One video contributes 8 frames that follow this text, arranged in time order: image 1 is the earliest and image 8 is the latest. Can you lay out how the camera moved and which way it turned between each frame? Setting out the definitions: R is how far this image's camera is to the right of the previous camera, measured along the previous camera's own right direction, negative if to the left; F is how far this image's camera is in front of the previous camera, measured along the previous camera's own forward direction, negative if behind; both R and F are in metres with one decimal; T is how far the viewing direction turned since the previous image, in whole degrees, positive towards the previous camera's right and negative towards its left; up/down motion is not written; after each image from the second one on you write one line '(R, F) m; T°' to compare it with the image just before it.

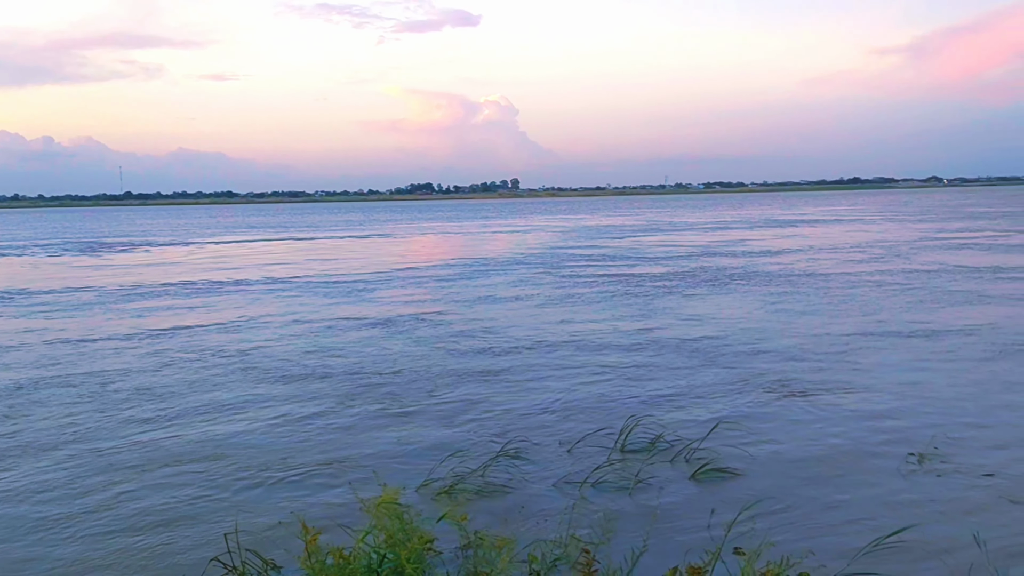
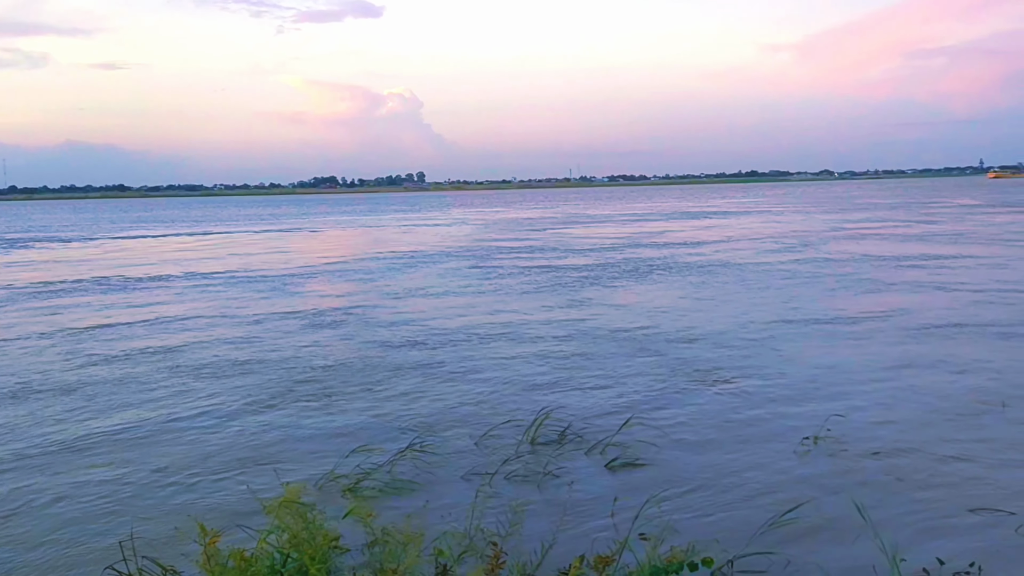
(0.0, 0.0) m; +6°
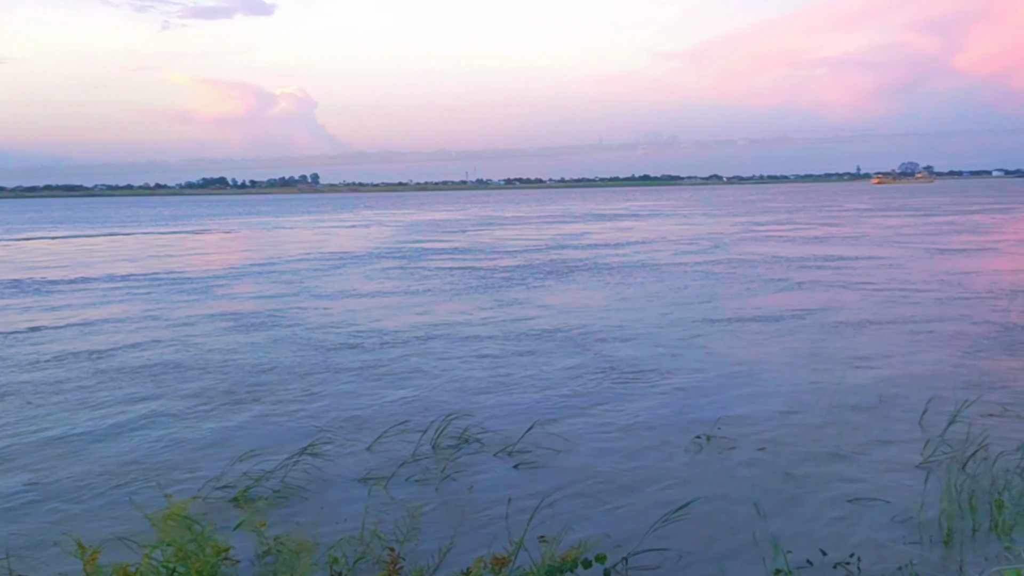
(0.0, 0.0) m; +6°
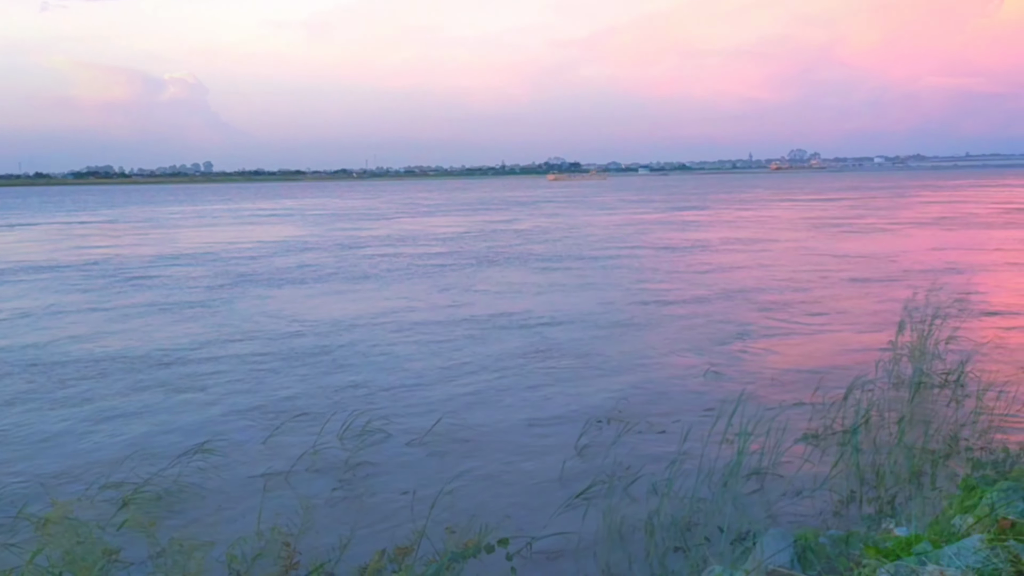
(0.0, 0.0) m; +6°
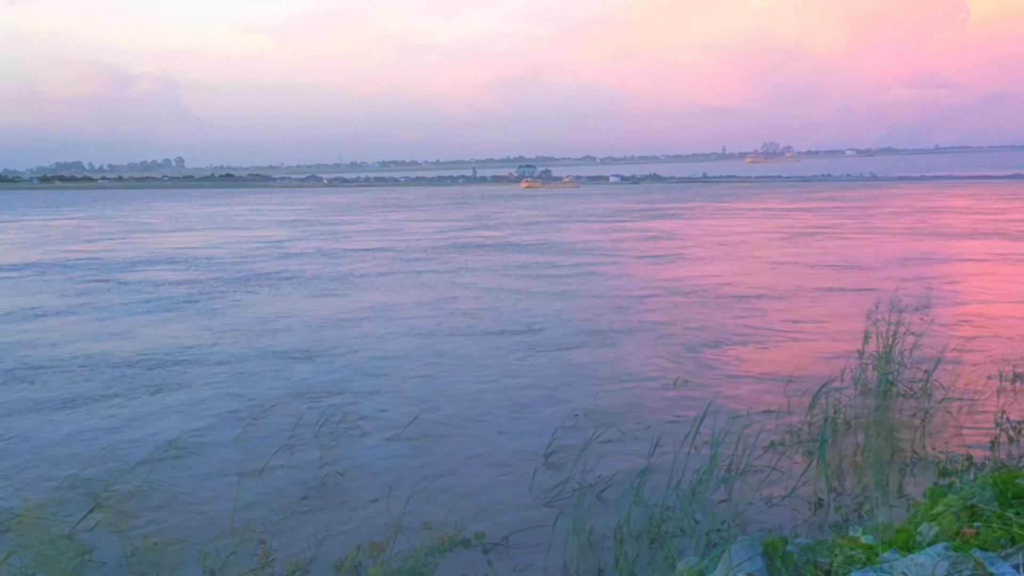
(+2.4, -0.5) m; -14°
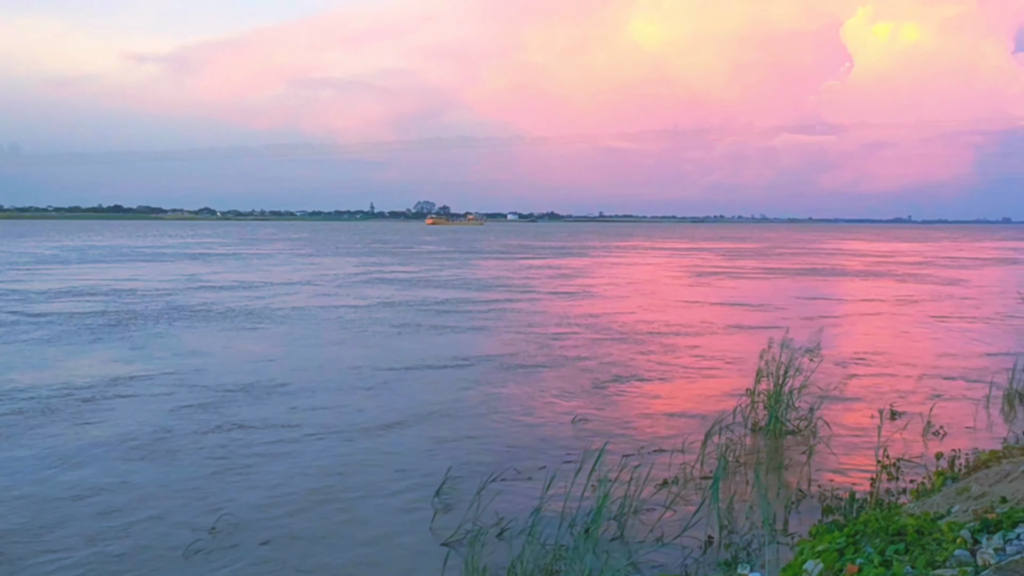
(+0.3, 0.0) m; +4°
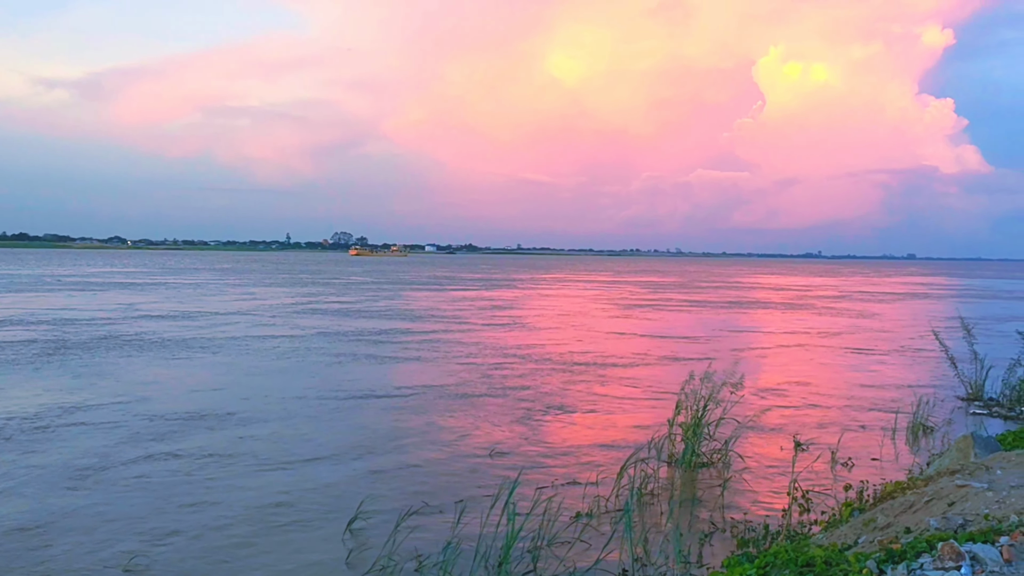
(+0.3, 0.0) m; +3°
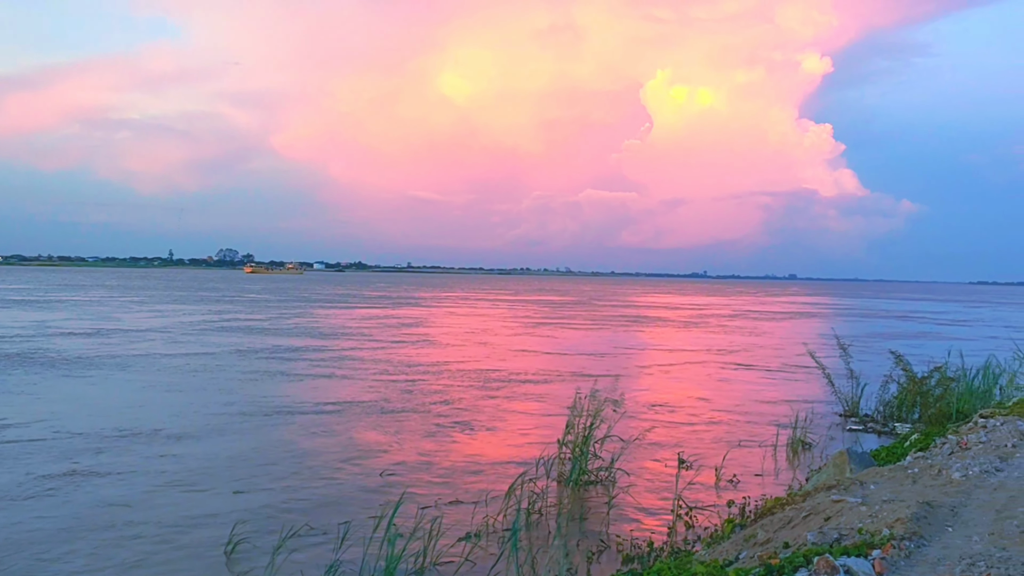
(+0.3, 0.0) m; +5°
